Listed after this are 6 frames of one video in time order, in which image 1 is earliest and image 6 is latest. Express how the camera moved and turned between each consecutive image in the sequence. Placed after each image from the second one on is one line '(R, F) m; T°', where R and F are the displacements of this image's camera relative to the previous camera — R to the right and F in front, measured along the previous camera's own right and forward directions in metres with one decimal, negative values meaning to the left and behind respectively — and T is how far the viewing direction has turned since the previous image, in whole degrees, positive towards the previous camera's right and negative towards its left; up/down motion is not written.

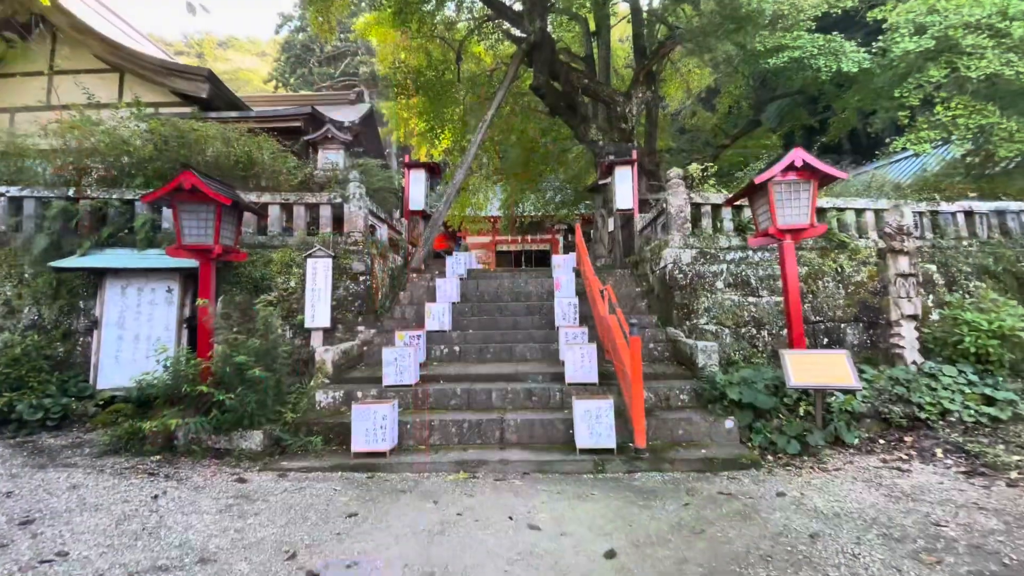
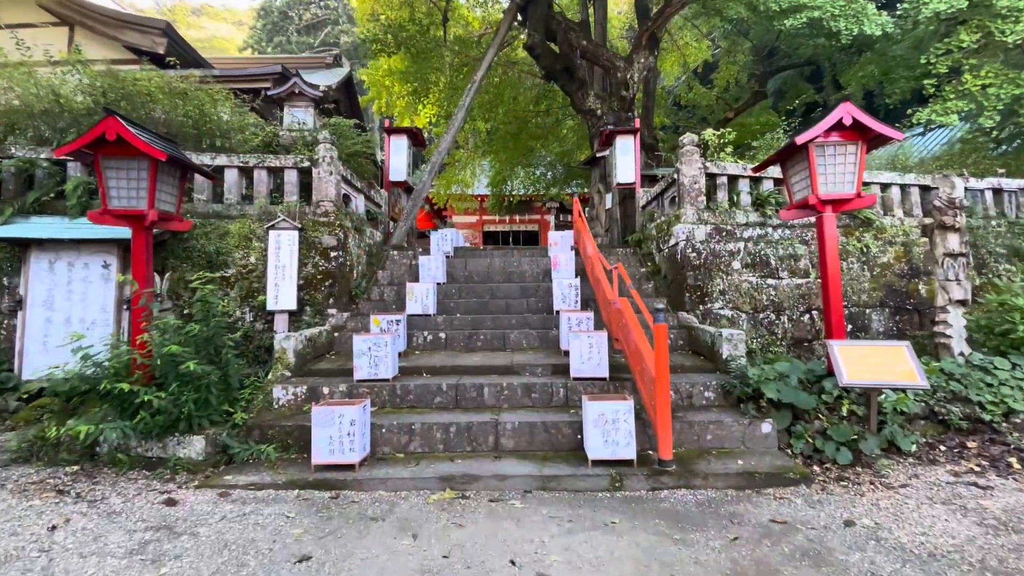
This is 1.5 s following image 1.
(-0.1, +0.8) m; +2°
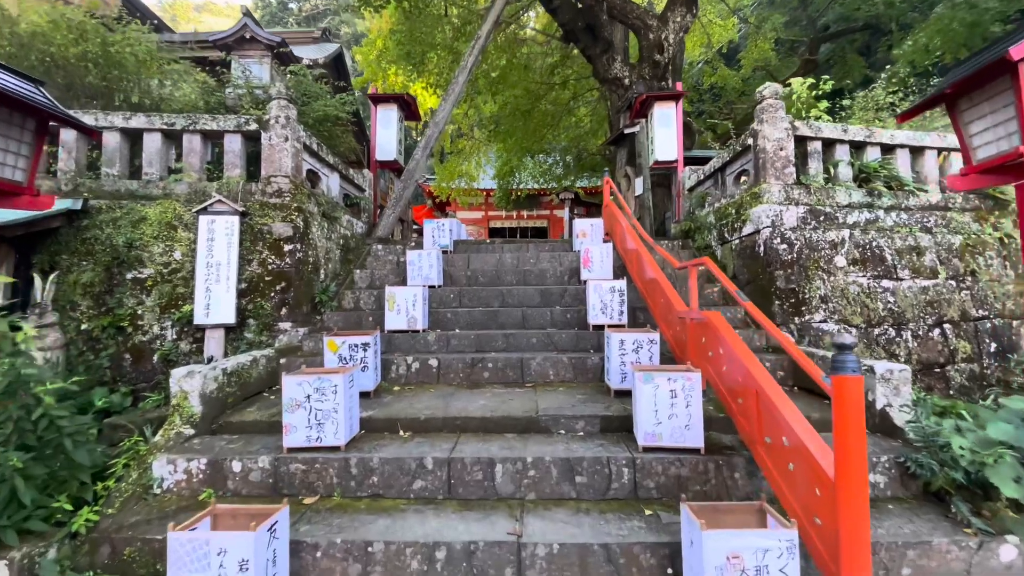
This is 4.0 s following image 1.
(-0.1, +1.7) m; -1°
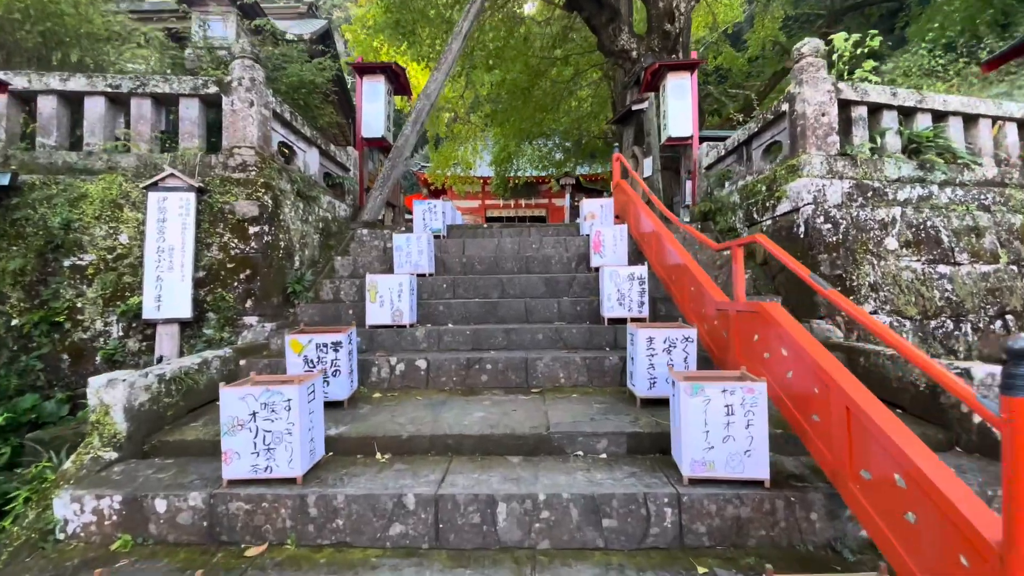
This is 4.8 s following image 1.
(0.0, +0.6) m; 0°
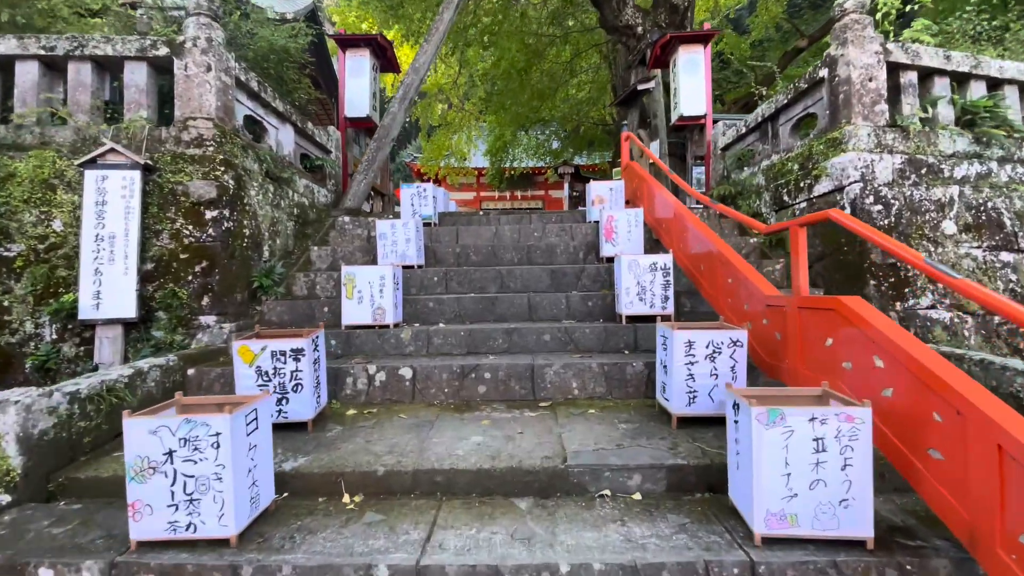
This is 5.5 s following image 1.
(0.0, +0.5) m; +1°
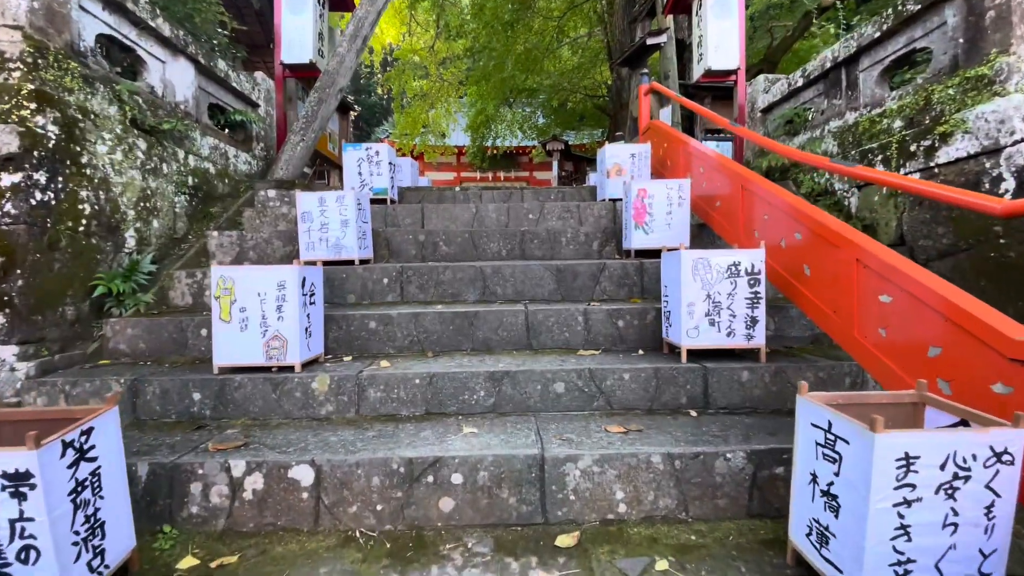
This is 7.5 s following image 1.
(0.0, +1.2) m; +2°
